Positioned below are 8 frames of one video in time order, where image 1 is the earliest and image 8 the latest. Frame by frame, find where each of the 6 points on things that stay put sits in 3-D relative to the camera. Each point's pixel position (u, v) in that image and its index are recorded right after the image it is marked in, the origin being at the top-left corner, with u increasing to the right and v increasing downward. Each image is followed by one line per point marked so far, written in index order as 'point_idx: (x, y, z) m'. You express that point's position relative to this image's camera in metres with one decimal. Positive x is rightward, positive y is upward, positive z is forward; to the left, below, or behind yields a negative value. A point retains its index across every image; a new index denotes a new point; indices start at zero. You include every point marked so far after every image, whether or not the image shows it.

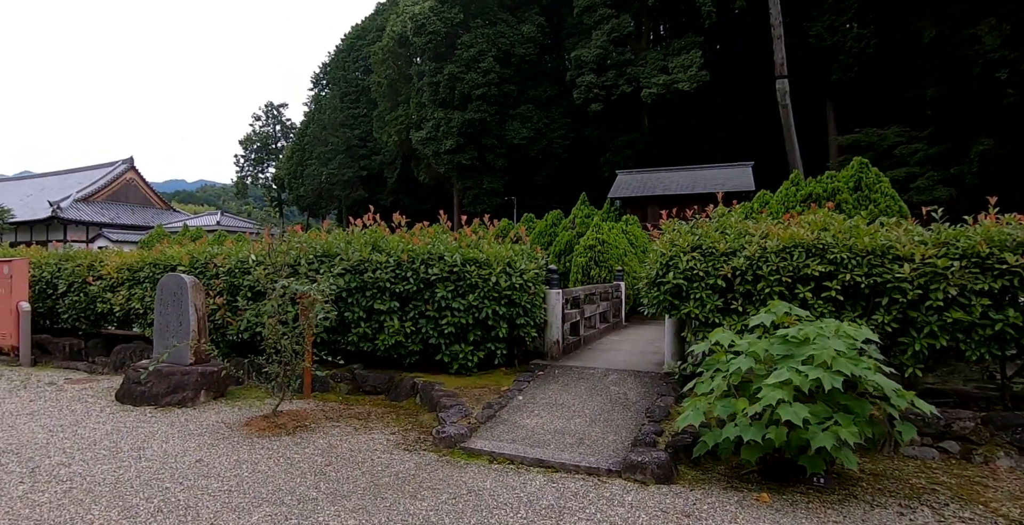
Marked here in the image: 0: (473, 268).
0: (-0.3, 0.0, +5.6) m
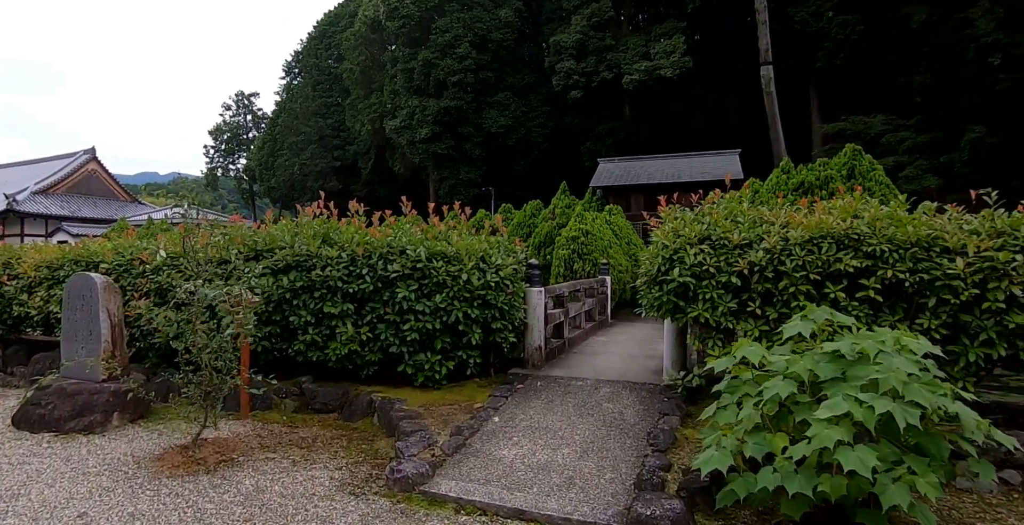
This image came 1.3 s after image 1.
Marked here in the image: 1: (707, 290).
0: (-0.5, 0.0, +4.8) m
1: (+1.2, -0.2, +4.2) m
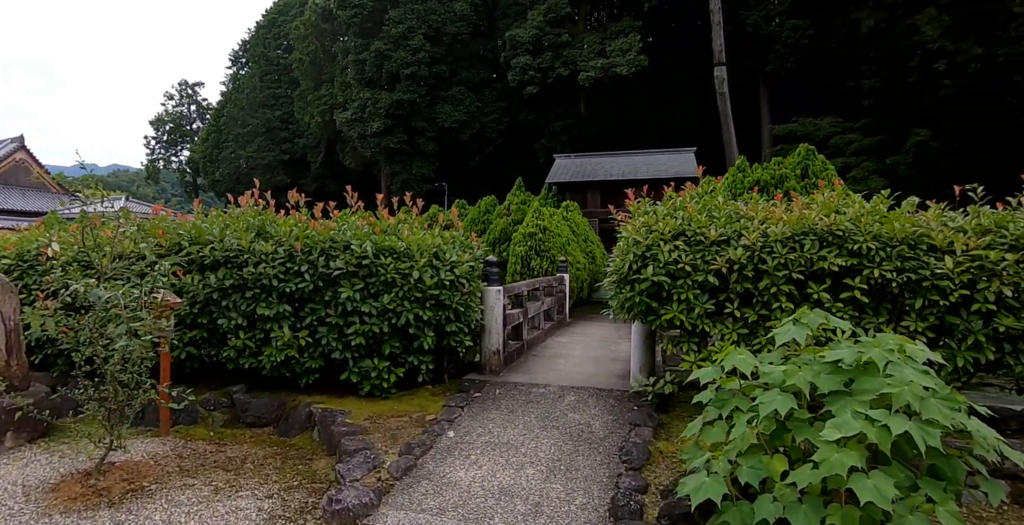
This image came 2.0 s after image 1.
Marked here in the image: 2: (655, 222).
0: (-0.8, 0.0, +4.3) m
1: (+1.0, -0.2, +3.8) m
2: (+0.9, +0.2, +4.0) m
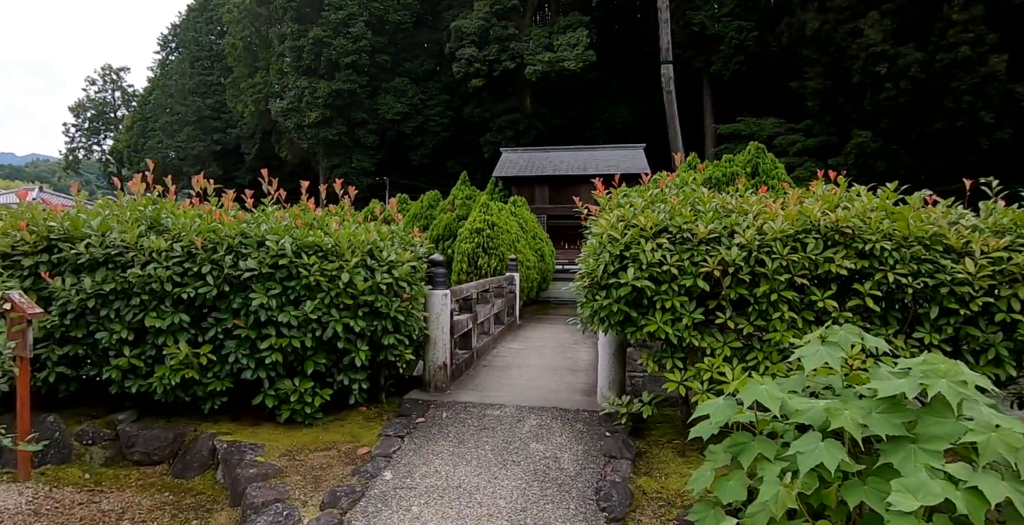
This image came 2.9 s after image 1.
0: (-1.1, 0.0, +3.5) m
1: (+0.8, -0.2, +3.2) m
2: (+0.6, +0.2, +3.4) m
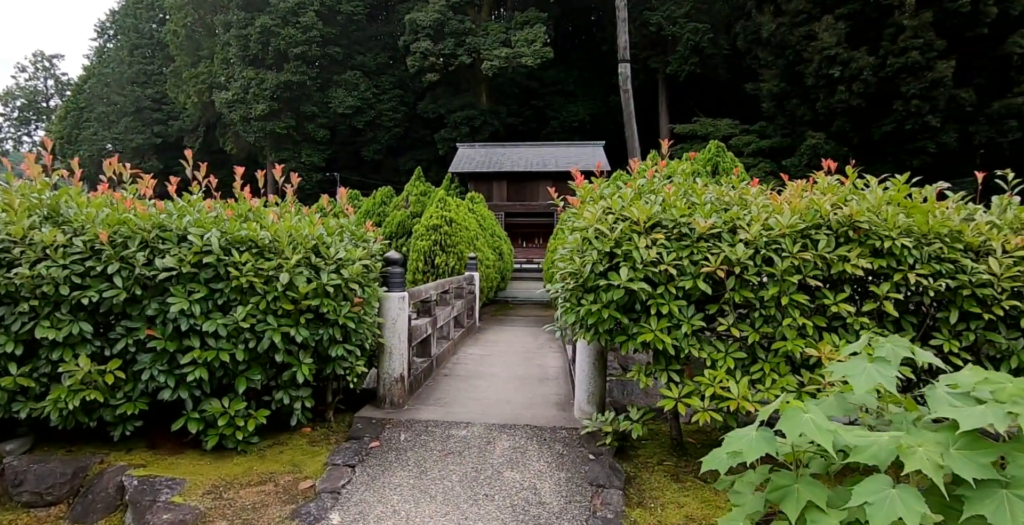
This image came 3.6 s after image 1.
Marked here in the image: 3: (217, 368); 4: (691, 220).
0: (-1.2, 0.0, +3.0) m
1: (+0.6, -0.2, +2.8) m
2: (+0.5, +0.2, +3.0) m
3: (-1.3, -0.5, +3.0) m
4: (+0.8, +0.2, +2.9) m
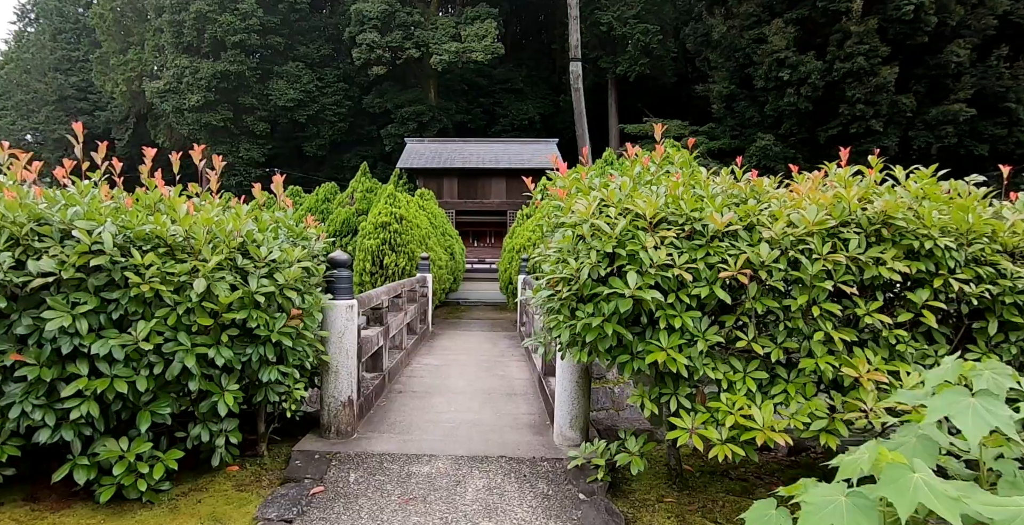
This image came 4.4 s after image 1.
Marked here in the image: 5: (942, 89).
0: (-1.3, 0.0, +2.3) m
1: (+0.6, -0.2, +2.3) m
2: (+0.4, +0.2, +2.5) m
3: (-1.4, -0.5, +2.4) m
4: (+0.7, +0.2, +2.4) m
5: (+10.0, +4.0, +15.2) m
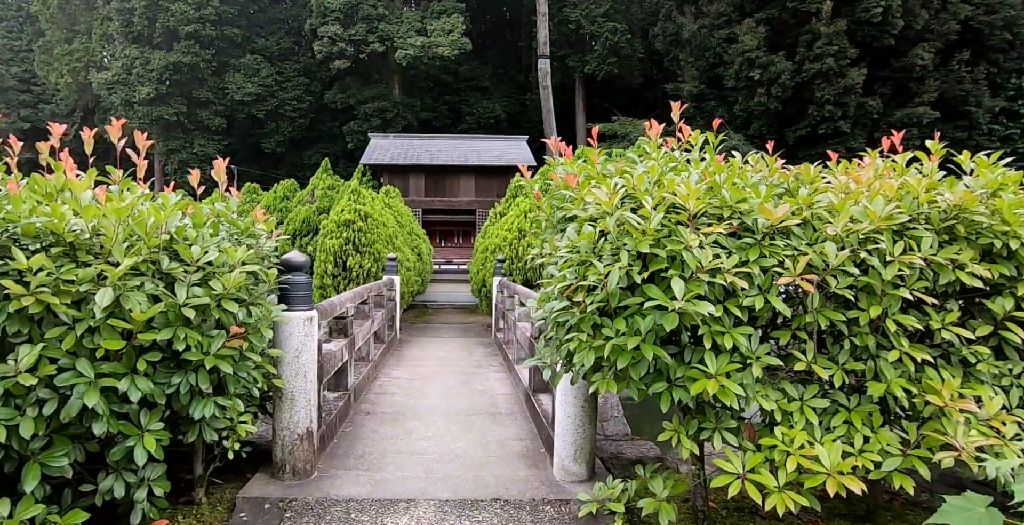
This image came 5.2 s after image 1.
0: (-1.3, 0.0, +1.8) m
1: (+0.6, -0.2, +1.8) m
2: (+0.4, +0.2, +2.0) m
3: (-1.4, -0.5, +1.8) m
4: (+0.7, +0.2, +2.0) m
5: (+9.2, +4.0, +15.3) m
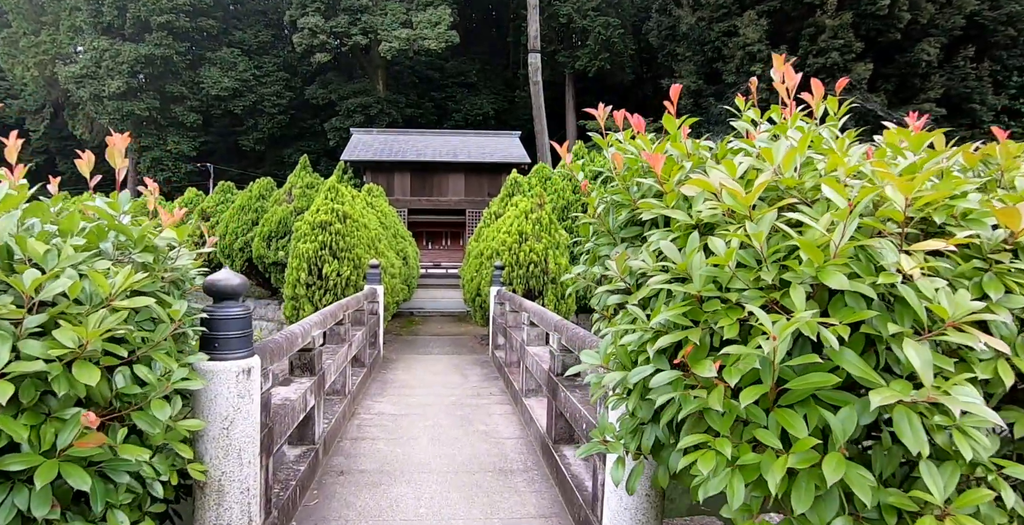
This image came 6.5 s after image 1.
0: (-1.2, -0.1, +0.9) m
1: (+0.7, -0.3, +1.0) m
2: (+0.5, +0.2, +1.2) m
3: (-1.3, -0.6, +0.9) m
4: (+0.8, +0.1, +1.2) m
5: (+9.0, +3.9, +14.7) m
